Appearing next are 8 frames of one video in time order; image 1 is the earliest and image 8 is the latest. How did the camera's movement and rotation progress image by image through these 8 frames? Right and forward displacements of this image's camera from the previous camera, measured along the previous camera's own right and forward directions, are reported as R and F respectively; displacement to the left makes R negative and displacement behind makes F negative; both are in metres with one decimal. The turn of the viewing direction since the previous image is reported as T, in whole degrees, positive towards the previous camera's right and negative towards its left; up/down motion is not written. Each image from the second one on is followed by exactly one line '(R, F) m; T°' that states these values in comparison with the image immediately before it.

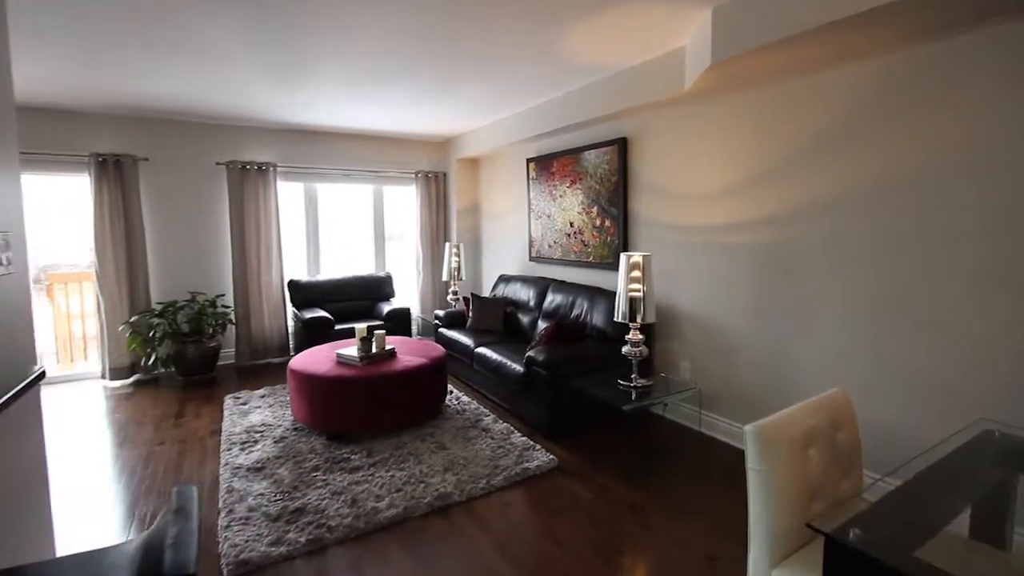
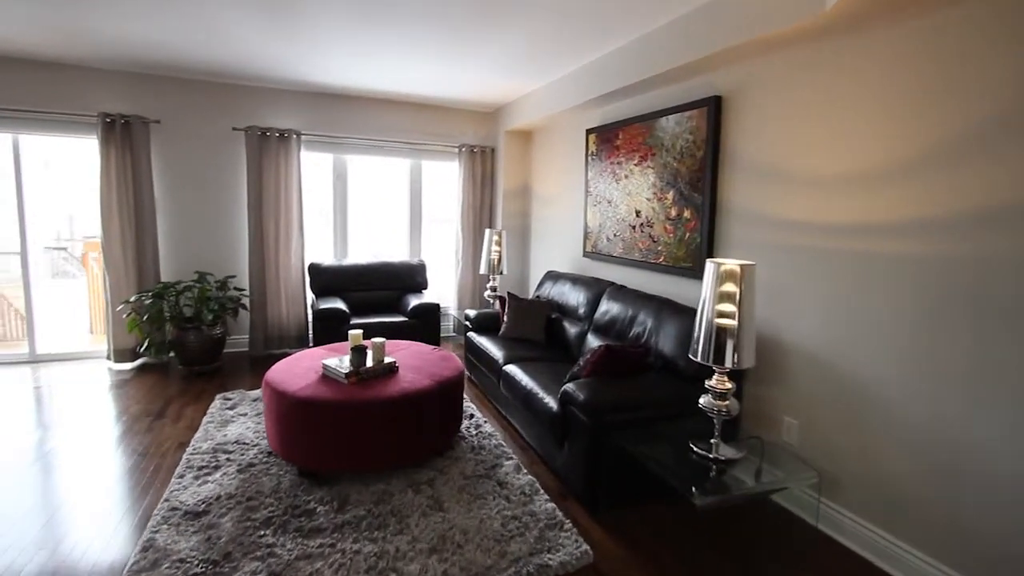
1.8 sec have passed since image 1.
(+0.1, +0.9) m; -7°
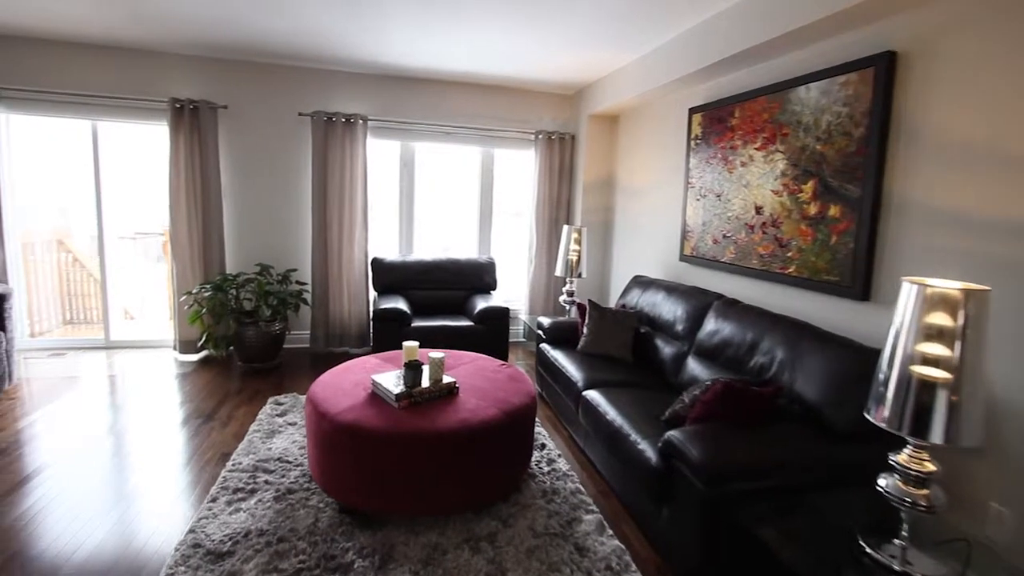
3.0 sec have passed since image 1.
(-0.1, +0.5) m; -8°
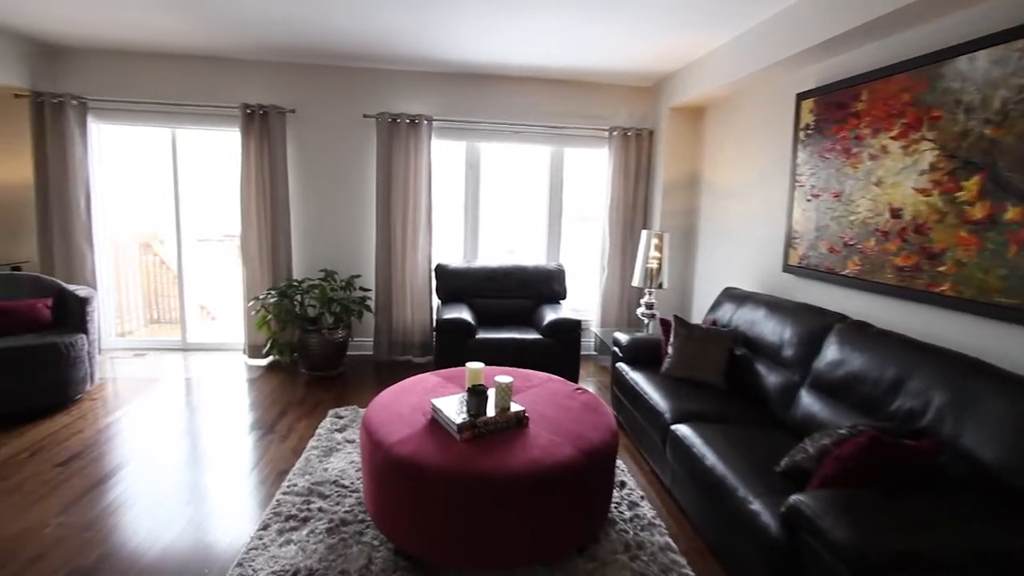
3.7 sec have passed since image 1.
(-0.1, +0.3) m; -7°
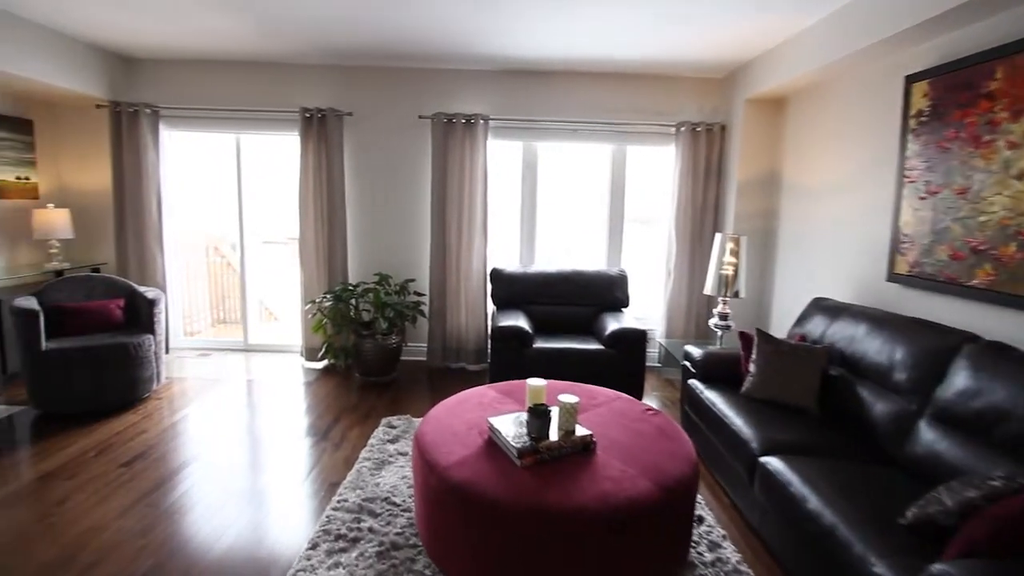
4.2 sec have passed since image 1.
(-0.1, +0.2) m; -6°
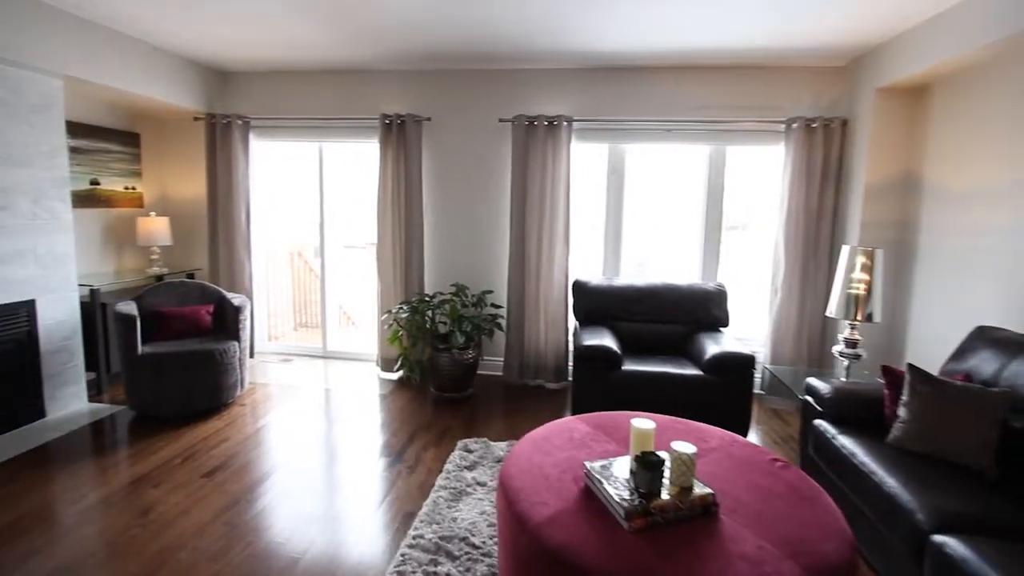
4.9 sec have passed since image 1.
(-0.1, +0.3) m; -8°
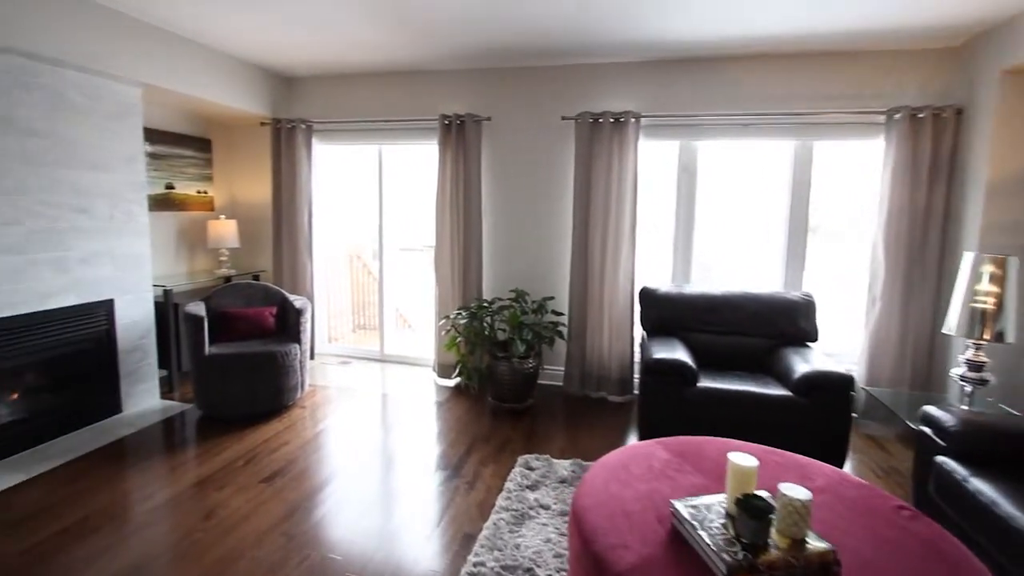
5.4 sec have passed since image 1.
(-0.1, +0.2) m; -6°
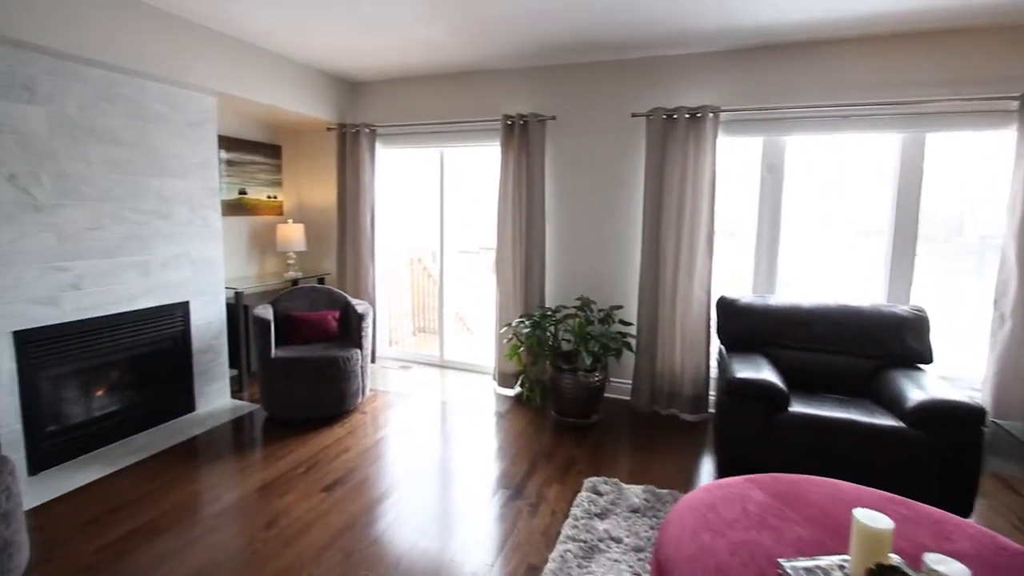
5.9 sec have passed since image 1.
(-0.1, +0.2) m; -6°
